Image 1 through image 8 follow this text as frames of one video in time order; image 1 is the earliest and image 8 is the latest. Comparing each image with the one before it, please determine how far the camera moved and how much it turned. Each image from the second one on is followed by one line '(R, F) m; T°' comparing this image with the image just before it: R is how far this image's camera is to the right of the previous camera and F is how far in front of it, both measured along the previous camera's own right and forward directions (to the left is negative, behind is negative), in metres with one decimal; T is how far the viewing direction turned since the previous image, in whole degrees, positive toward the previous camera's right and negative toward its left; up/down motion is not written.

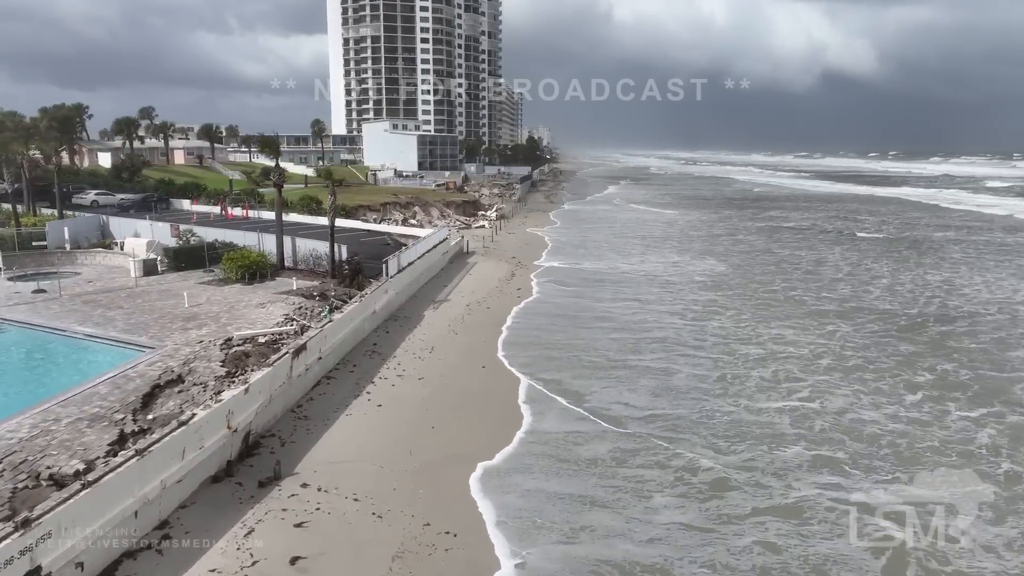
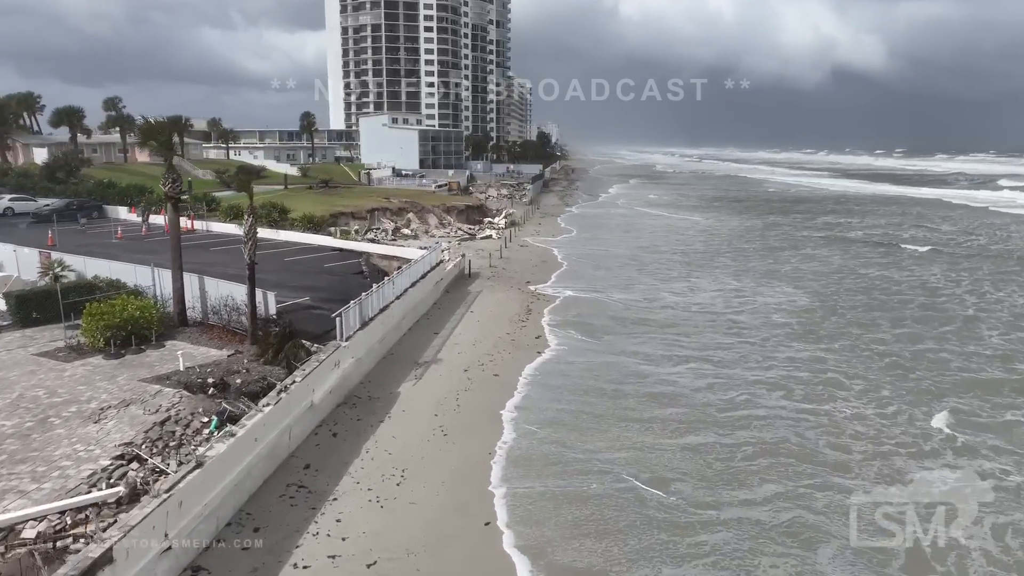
(-0.3, +8.3) m; -1°
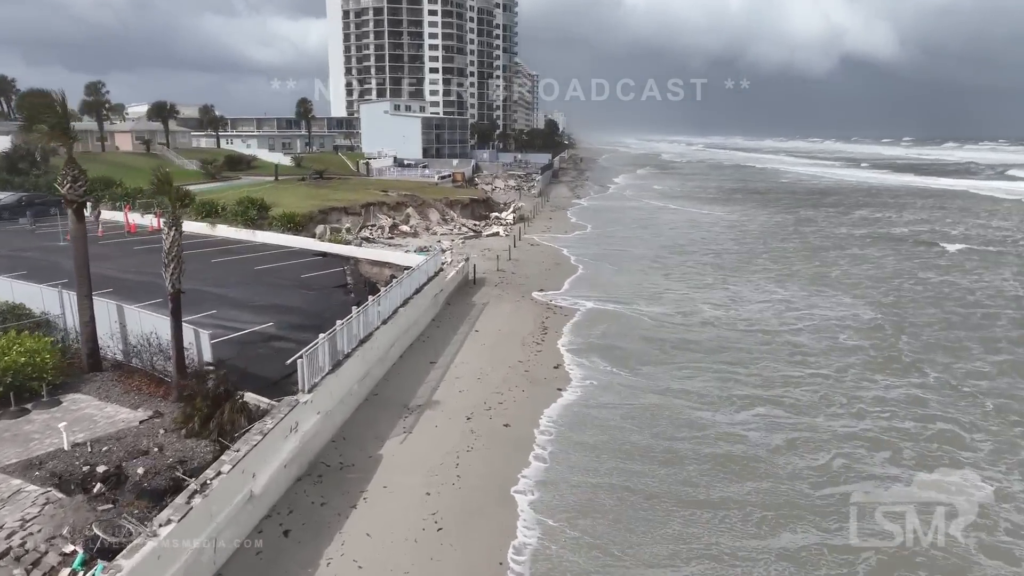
(-0.3, +4.0) m; 0°
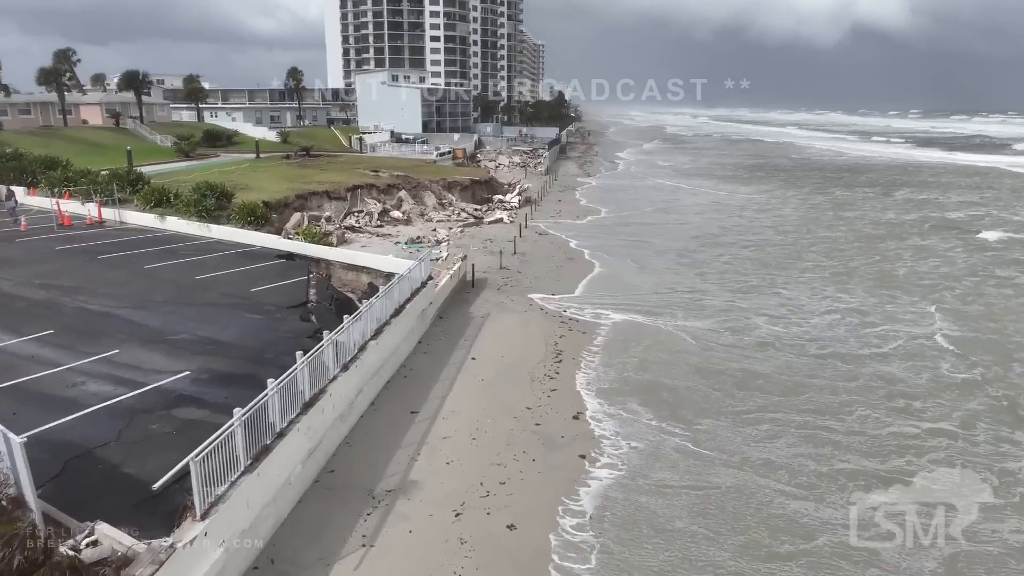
(-0.1, +4.5) m; 0°
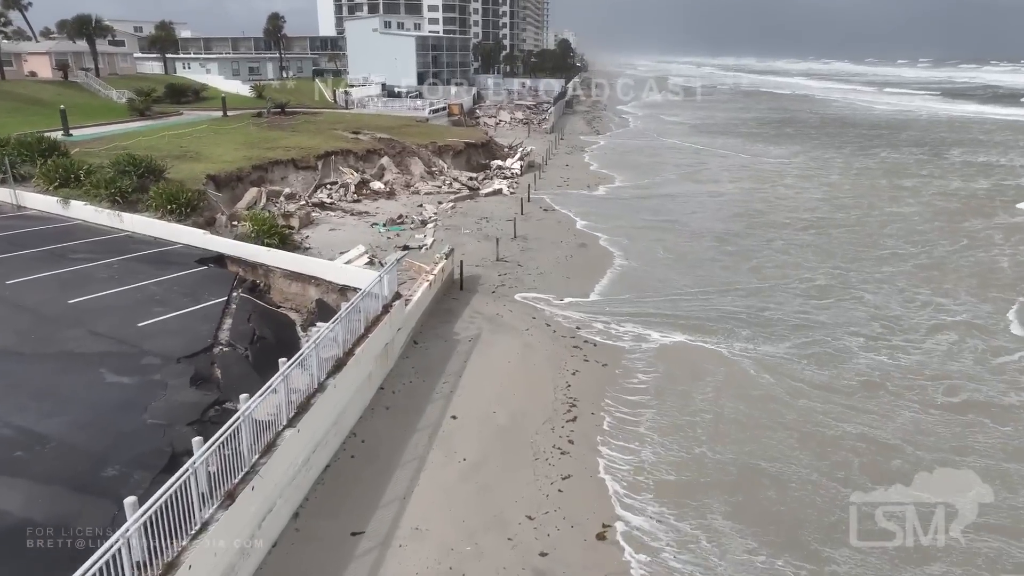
(0.0, +4.9) m; 0°
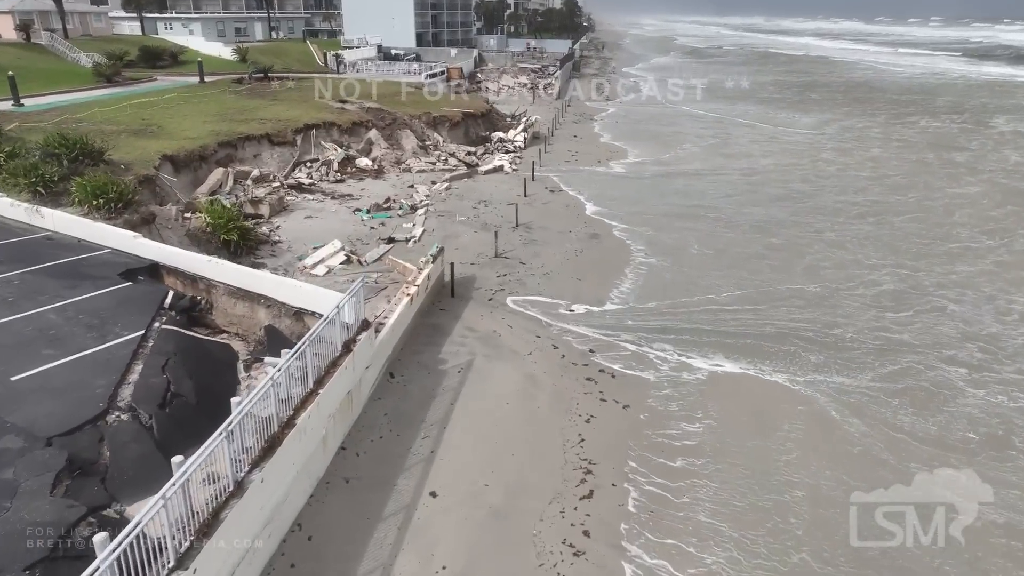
(+0.1, +2.8) m; 0°
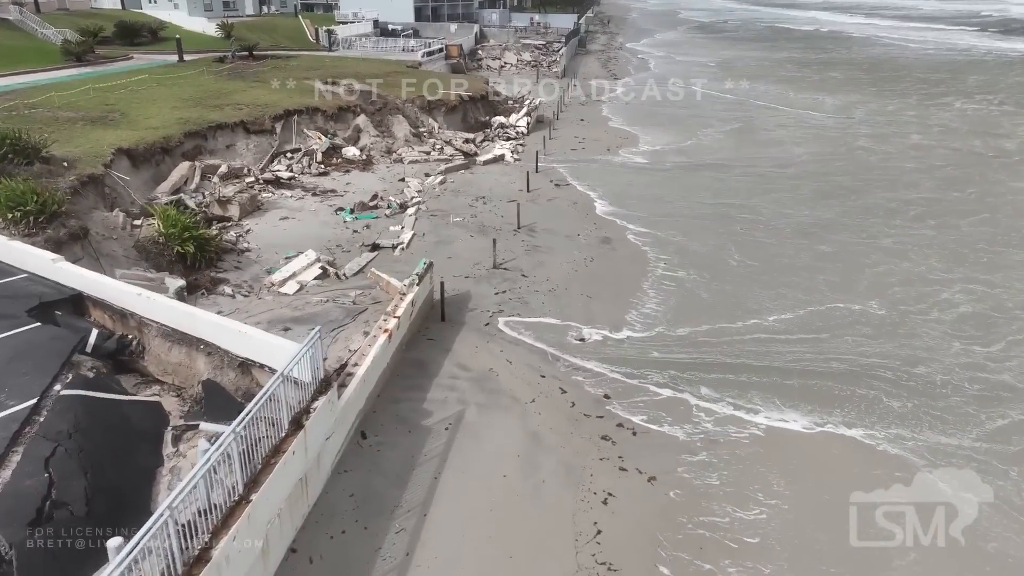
(+0.1, +2.2) m; 0°
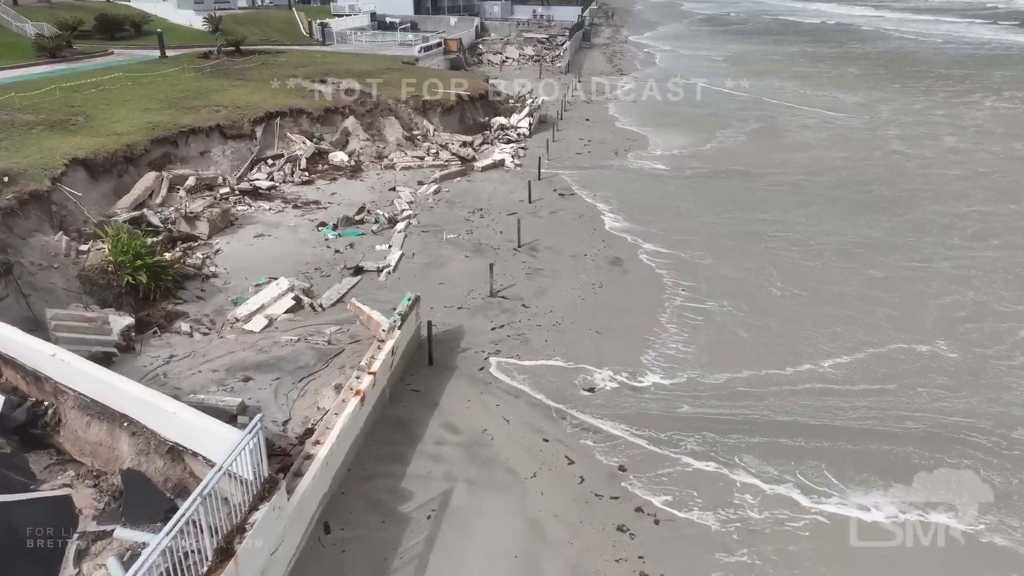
(+0.1, +1.7) m; 0°
